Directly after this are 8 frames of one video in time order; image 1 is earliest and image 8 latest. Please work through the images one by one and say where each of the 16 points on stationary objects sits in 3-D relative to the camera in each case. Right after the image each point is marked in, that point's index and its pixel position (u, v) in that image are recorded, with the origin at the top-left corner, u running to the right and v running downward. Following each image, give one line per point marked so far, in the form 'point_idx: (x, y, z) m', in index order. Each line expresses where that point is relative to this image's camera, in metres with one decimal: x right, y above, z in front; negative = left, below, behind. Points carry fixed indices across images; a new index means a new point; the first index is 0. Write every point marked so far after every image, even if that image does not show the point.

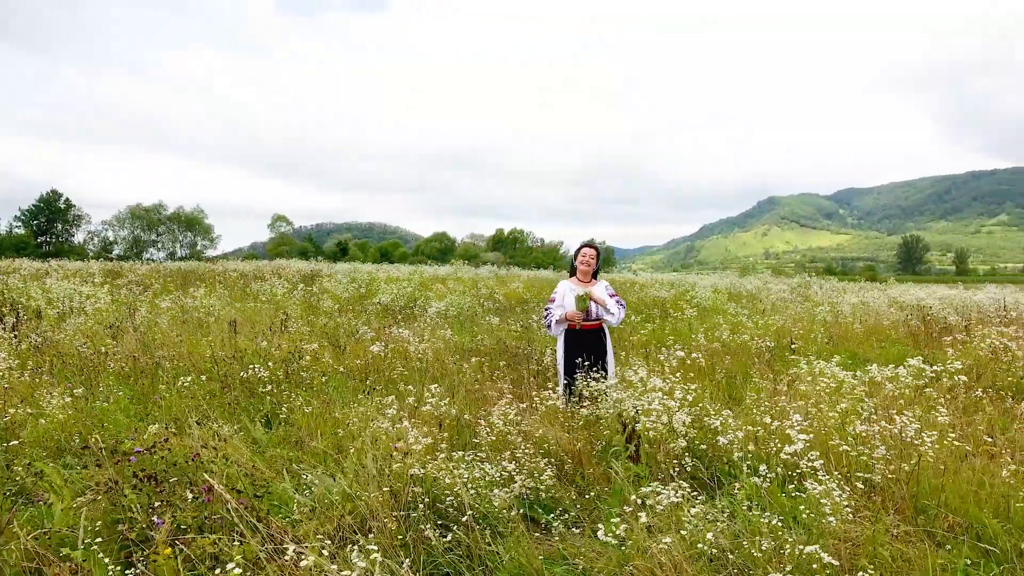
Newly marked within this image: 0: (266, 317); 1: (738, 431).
0: (-3.6, -0.5, +9.5) m
1: (+1.2, -0.7, +3.4) m
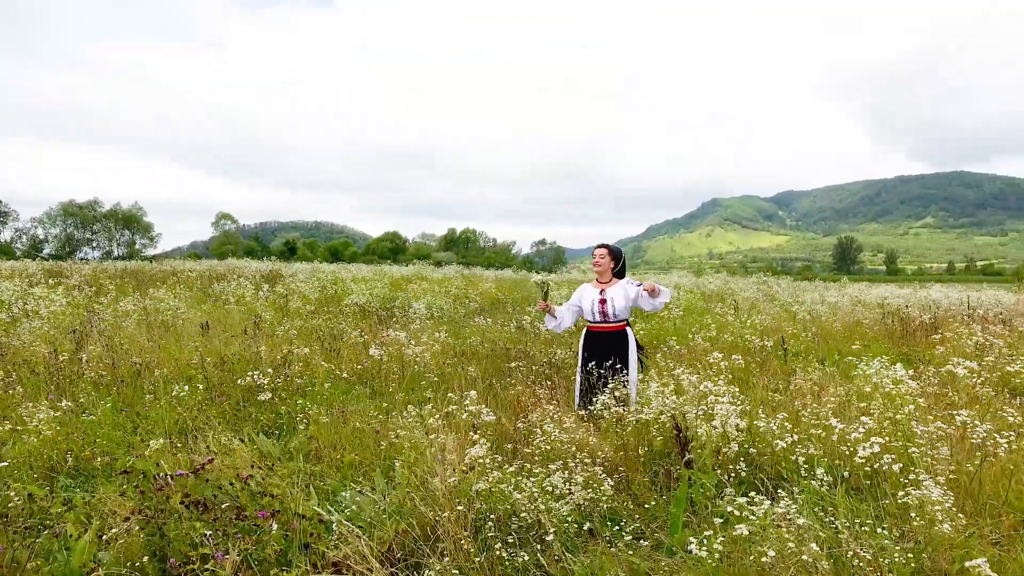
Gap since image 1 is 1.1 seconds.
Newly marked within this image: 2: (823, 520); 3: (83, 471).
0: (-3.8, -0.5, +9.0) m
1: (+1.5, -0.8, +3.4) m
2: (+1.2, -0.9, +2.5) m
3: (-2.3, -1.0, +3.6) m
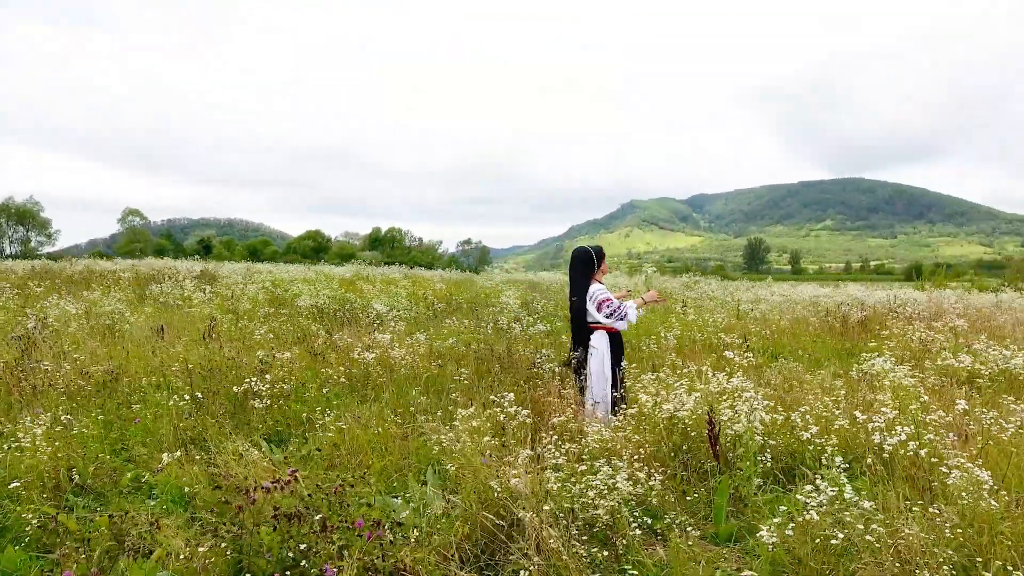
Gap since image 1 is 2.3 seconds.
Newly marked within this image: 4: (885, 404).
0: (-4.3, -0.5, +8.6) m
1: (+1.7, -0.8, +3.6) m
2: (+1.5, -0.9, +2.7) m
3: (-2.1, -1.1, +3.3) m
4: (+2.2, -0.7, +3.8) m
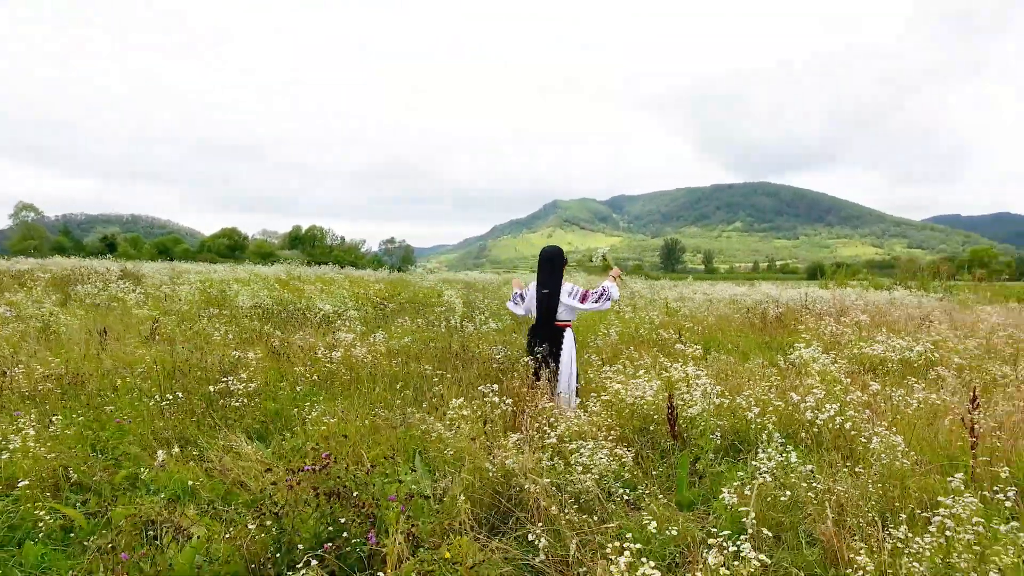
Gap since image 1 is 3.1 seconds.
0: (-4.9, -0.5, +8.4) m
1: (+1.6, -0.8, +4.2) m
2: (+1.5, -0.9, +3.3) m
3: (-2.2, -1.1, +3.4) m
4: (+2.0, -0.7, +4.4) m
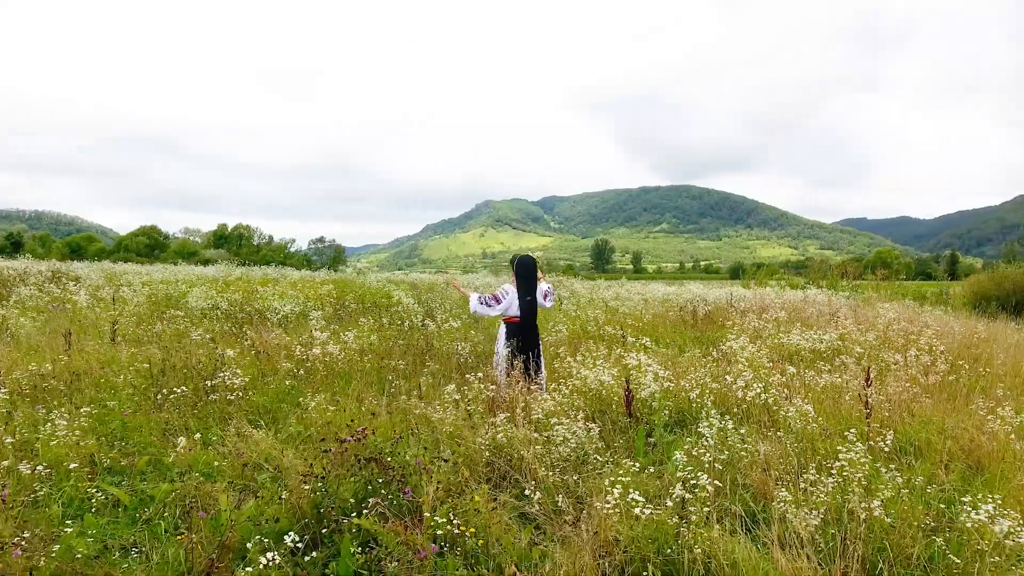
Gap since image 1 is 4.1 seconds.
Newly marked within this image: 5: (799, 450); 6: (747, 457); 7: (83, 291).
0: (-5.5, -0.6, +8.5) m
1: (+1.4, -0.8, +4.9) m
2: (+1.4, -0.9, +4.1) m
3: (-2.3, -1.1, +3.8) m
4: (+1.8, -0.7, +5.2) m
5: (+1.7, -1.0, +3.8) m
6: (+1.3, -1.0, +3.7) m
7: (-8.4, 0.0, +12.6) m
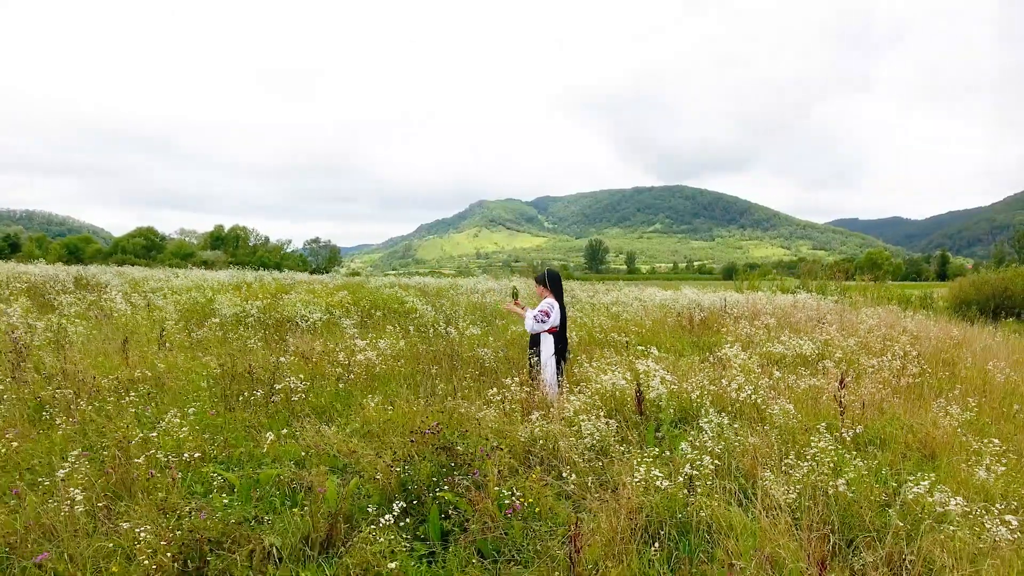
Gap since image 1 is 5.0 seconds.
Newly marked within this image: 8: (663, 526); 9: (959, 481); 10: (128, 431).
0: (-5.3, -0.7, +9.2) m
1: (+1.6, -0.9, +5.8) m
2: (+1.7, -1.0, +4.9) m
3: (-2.0, -1.2, +4.6) m
4: (+2.1, -0.8, +6.0) m
5: (+2.0, -1.1, +4.7) m
6: (+1.6, -1.1, +4.6) m
7: (-8.2, -0.2, +13.4) m
8: (+0.8, -1.3, +3.5) m
9: (+2.9, -1.3, +4.2) m
10: (-2.7, -1.0, +4.6) m
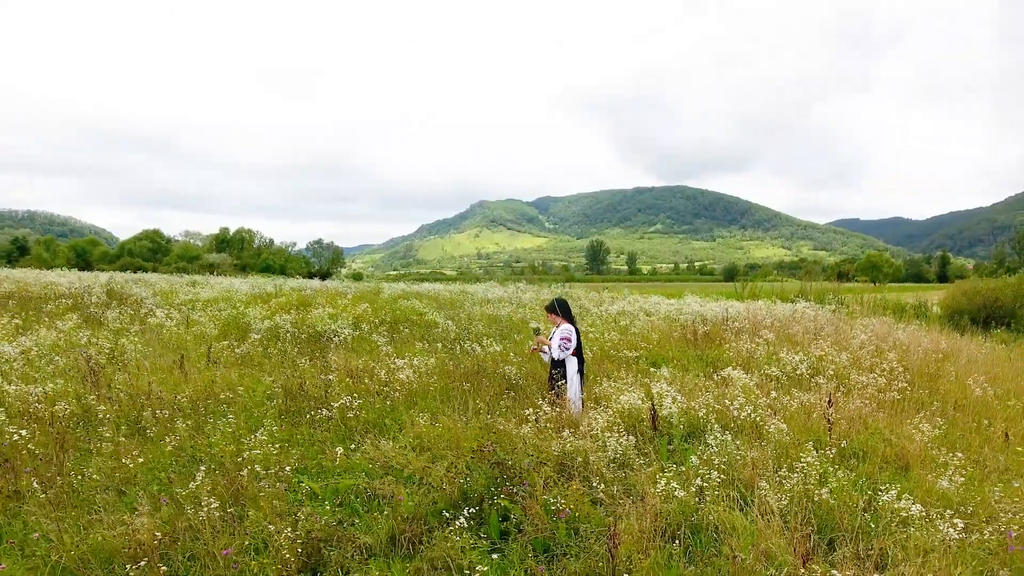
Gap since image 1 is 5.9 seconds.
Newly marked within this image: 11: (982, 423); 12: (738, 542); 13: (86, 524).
0: (-5.0, -1.0, +10.1) m
1: (+1.9, -1.2, +6.6) m
2: (+2.0, -1.4, +5.7) m
3: (-1.7, -1.6, +5.5) m
4: (+2.4, -1.2, +6.9) m
5: (+2.3, -1.4, +5.5) m
6: (+1.9, -1.4, +5.4) m
7: (-7.9, -0.5, +14.2) m
8: (+1.1, -1.6, +4.3) m
9: (+3.2, -1.6, +5.0) m
10: (-2.4, -1.3, +5.4) m
11: (+5.3, -1.5, +7.3) m
12: (+1.4, -1.6, +4.0) m
13: (-2.7, -1.5, +4.1) m
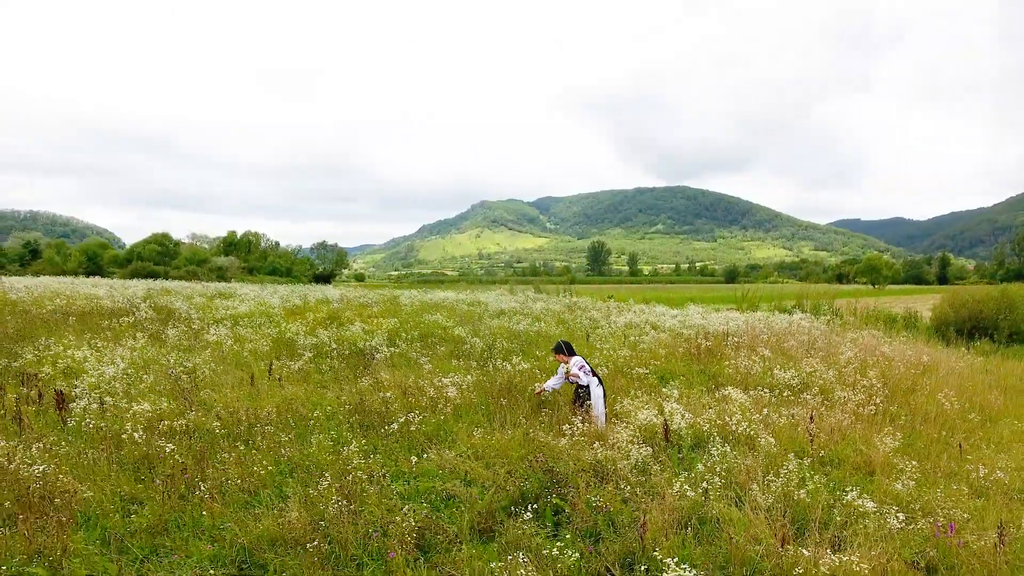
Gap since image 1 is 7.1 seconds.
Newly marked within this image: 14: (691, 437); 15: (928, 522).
0: (-4.5, -1.5, +11.4) m
1: (+2.4, -1.7, +8.0) m
2: (+2.4, -1.8, +7.1) m
3: (-1.3, -2.0, +6.8) m
4: (+2.8, -1.6, +8.2) m
5: (+2.7, -1.9, +6.9) m
6: (+2.4, -1.9, +6.8) m
7: (-7.4, -1.0, +15.6) m
8: (+1.6, -2.0, +5.7) m
9: (+3.7, -2.0, +6.4) m
10: (-2.0, -1.8, +6.8) m
11: (+5.8, -2.0, +8.7) m
12: (+1.9, -2.0, +5.4) m
13: (-2.3, -2.0, +5.5) m
14: (+2.1, -1.8, +7.7) m
15: (+3.6, -2.1, +5.7) m
